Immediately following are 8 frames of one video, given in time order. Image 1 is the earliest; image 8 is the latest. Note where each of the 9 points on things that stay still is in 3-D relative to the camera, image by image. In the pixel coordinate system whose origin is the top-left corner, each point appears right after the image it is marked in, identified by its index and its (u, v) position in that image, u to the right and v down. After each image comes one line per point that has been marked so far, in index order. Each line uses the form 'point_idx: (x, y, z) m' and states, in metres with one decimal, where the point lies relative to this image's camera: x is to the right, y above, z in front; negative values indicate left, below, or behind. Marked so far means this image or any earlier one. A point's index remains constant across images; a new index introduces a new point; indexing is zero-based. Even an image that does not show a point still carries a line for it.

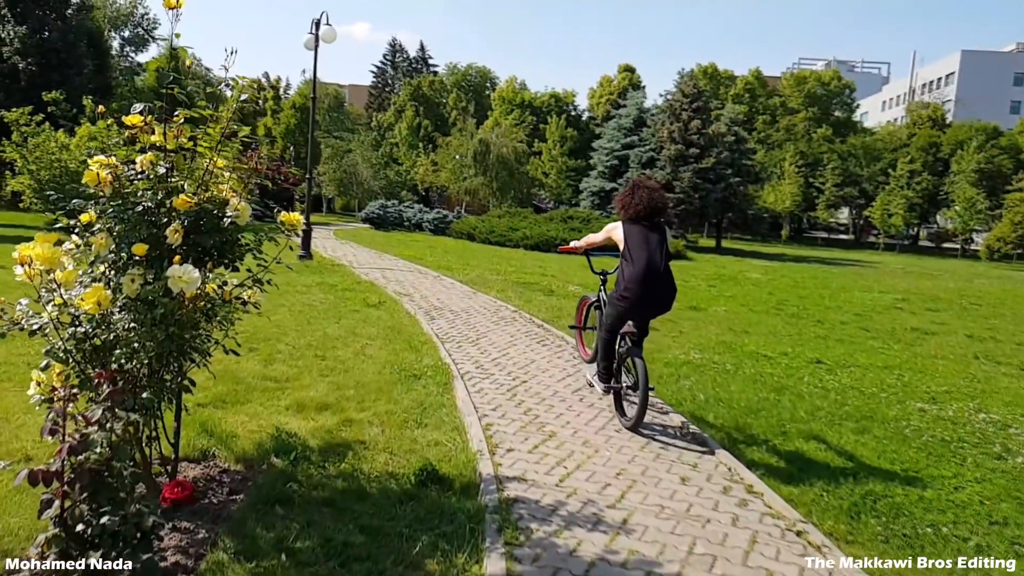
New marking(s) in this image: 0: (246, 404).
0: (-2.0, -0.9, +5.1) m
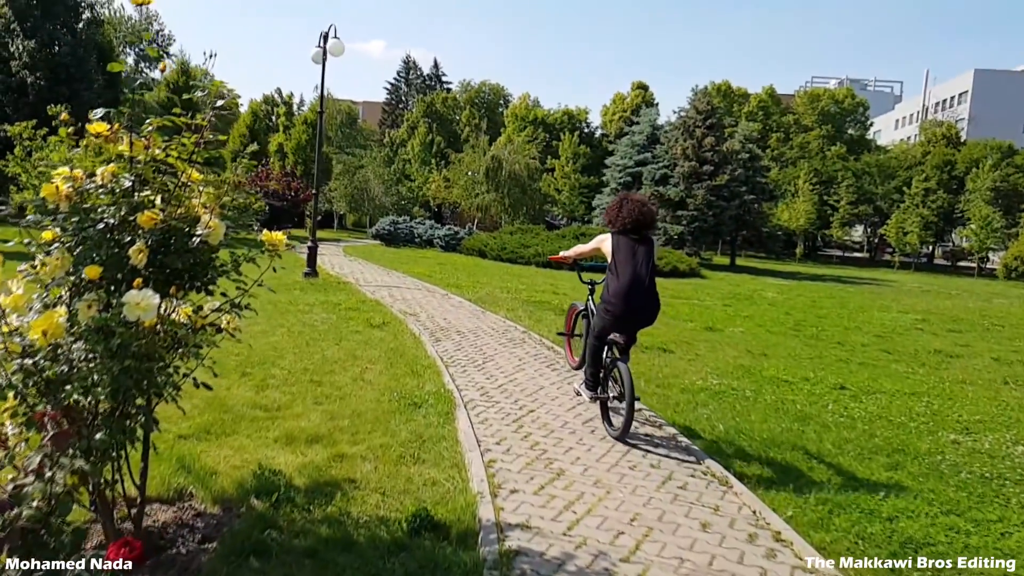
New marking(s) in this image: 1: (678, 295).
0: (-2.0, -1.1, +4.8) m
1: (+4.9, -0.2, +19.7) m
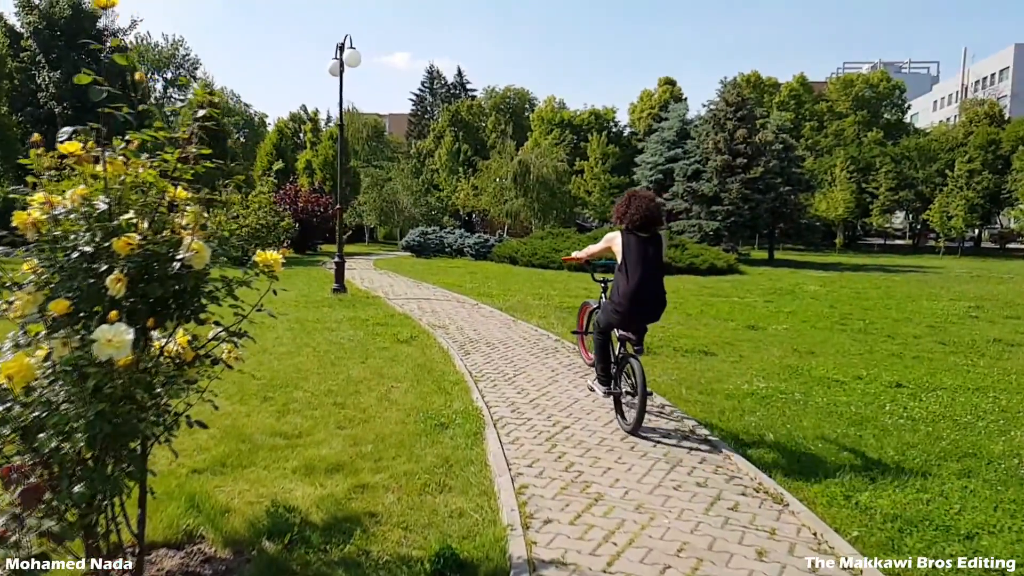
0: (-1.8, -1.2, +4.5) m
1: (+5.8, -0.1, +19.1) m
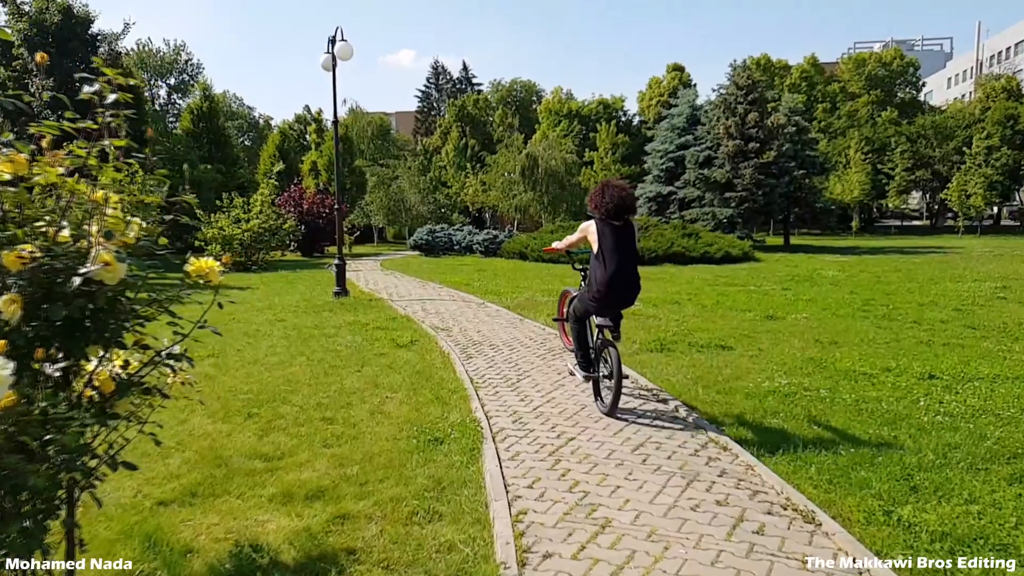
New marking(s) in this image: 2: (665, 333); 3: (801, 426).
0: (-1.8, -1.3, +4.1) m
1: (+6.1, +0.2, +18.5) m
2: (+2.3, -0.7, +10.1) m
3: (+2.5, -1.2, +5.7) m
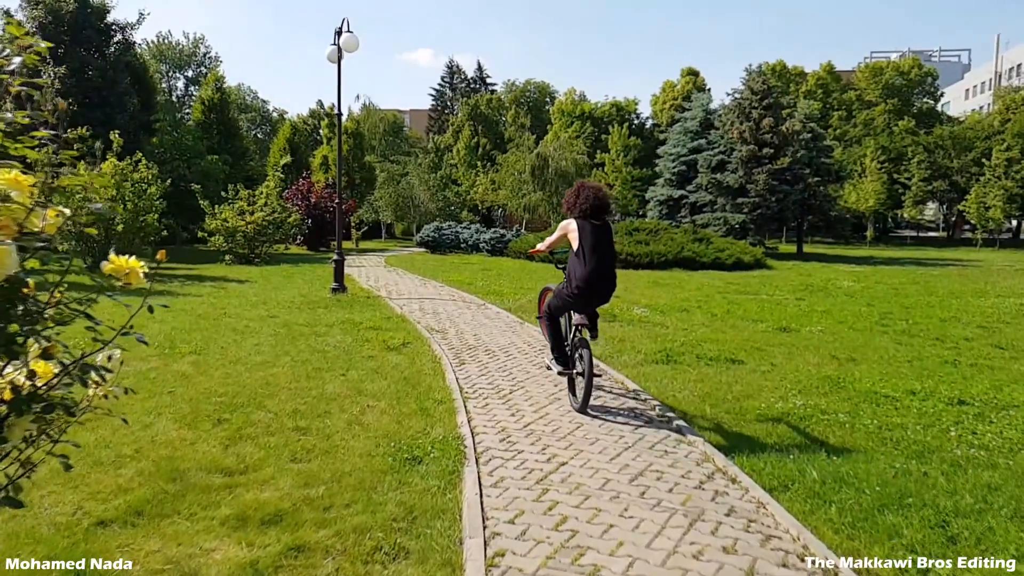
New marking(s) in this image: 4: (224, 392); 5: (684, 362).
0: (-1.9, -1.3, +3.7) m
1: (+6.2, 0.0, +18.0) m
2: (+2.3, -0.8, +9.7) m
3: (+2.4, -1.3, +5.2) m
4: (-2.6, -0.9, +6.0) m
5: (+2.2, -0.9, +8.5) m
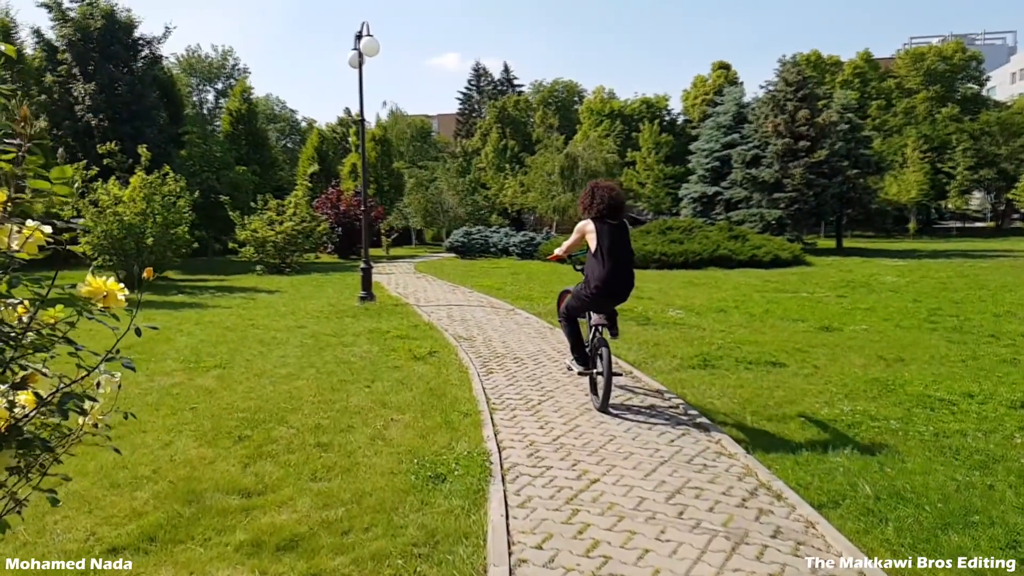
0: (-1.8, -1.4, +3.5) m
1: (+7.0, 0.0, +17.4) m
2: (+2.7, -0.8, +9.3) m
3: (+2.6, -1.3, +4.8) m
4: (-2.3, -1.0, +5.8) m
5: (+2.6, -1.0, +8.2) m
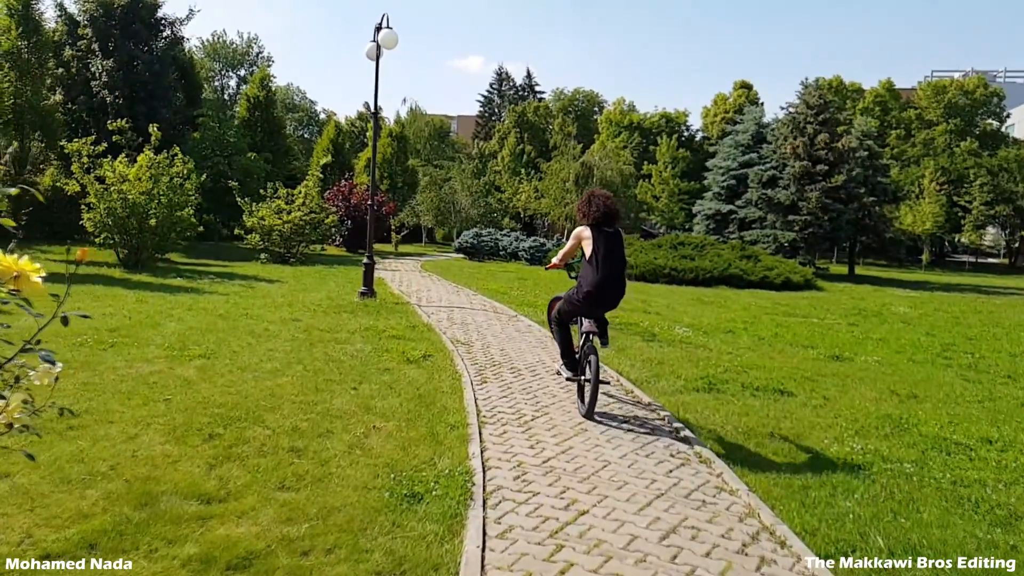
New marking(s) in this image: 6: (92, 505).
0: (-1.9, -1.3, +3.2) m
1: (+7.2, -0.6, +17.0) m
2: (+2.7, -1.1, +8.9) m
3: (+2.5, -1.5, +4.5) m
4: (-2.4, -1.0, +5.5) m
5: (+2.5, -1.2, +7.8) m
6: (-2.3, -1.2, +3.6) m
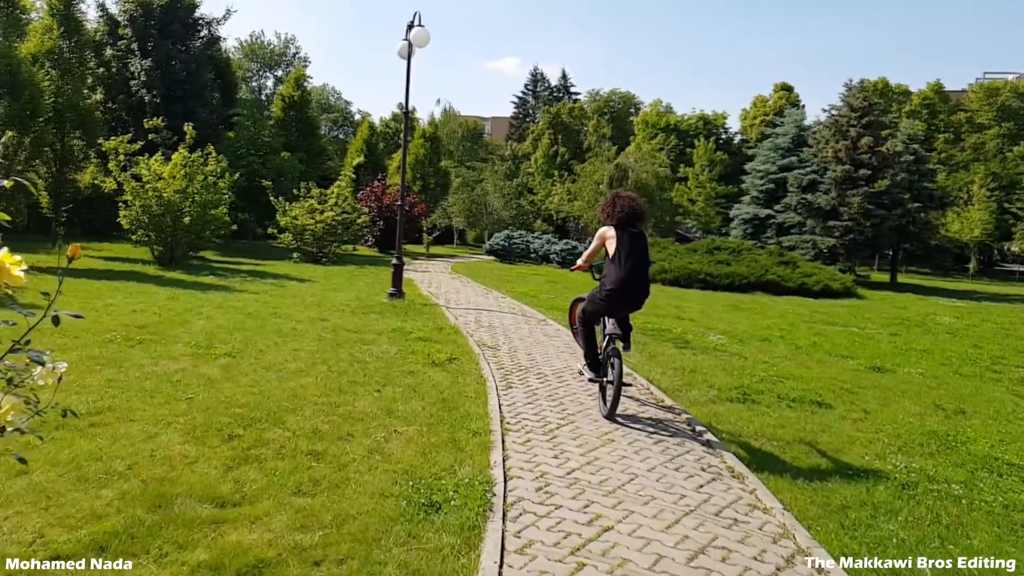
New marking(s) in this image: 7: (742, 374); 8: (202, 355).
0: (-1.8, -1.3, +3.2) m
1: (+7.9, -0.8, +16.5) m
2: (+3.1, -1.2, +8.6) m
3: (+2.6, -1.6, +4.2) m
4: (-2.2, -0.9, +5.5) m
5: (+2.8, -1.3, +7.5) m
6: (-2.2, -1.2, +3.5) m
7: (+3.1, -1.1, +8.9) m
8: (-3.2, -0.7, +6.8) m
